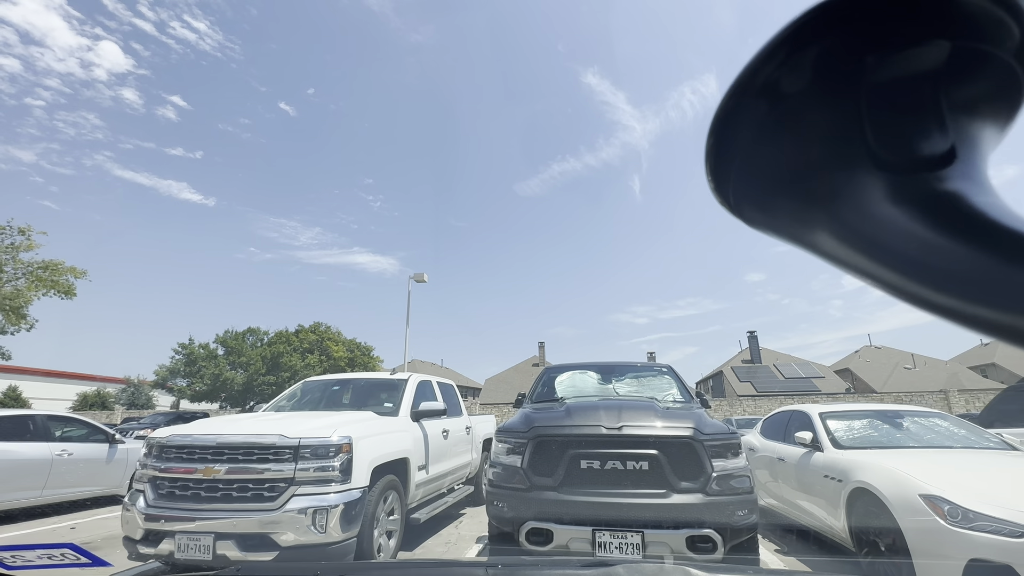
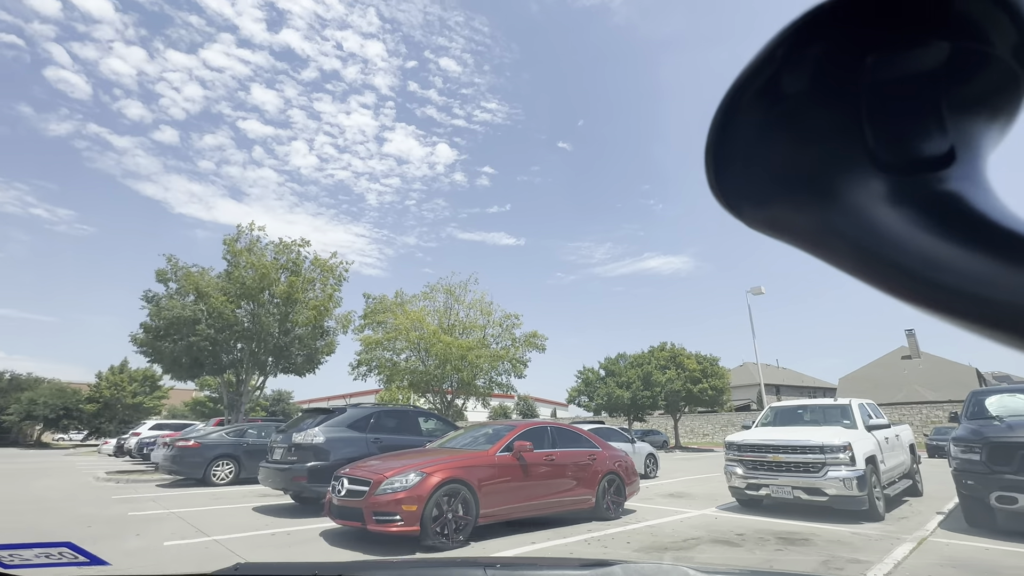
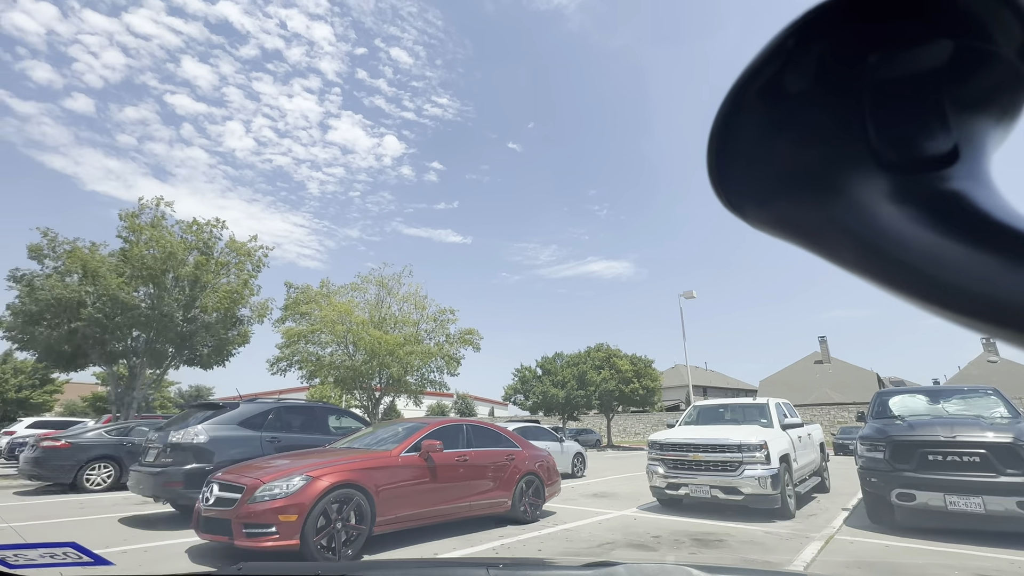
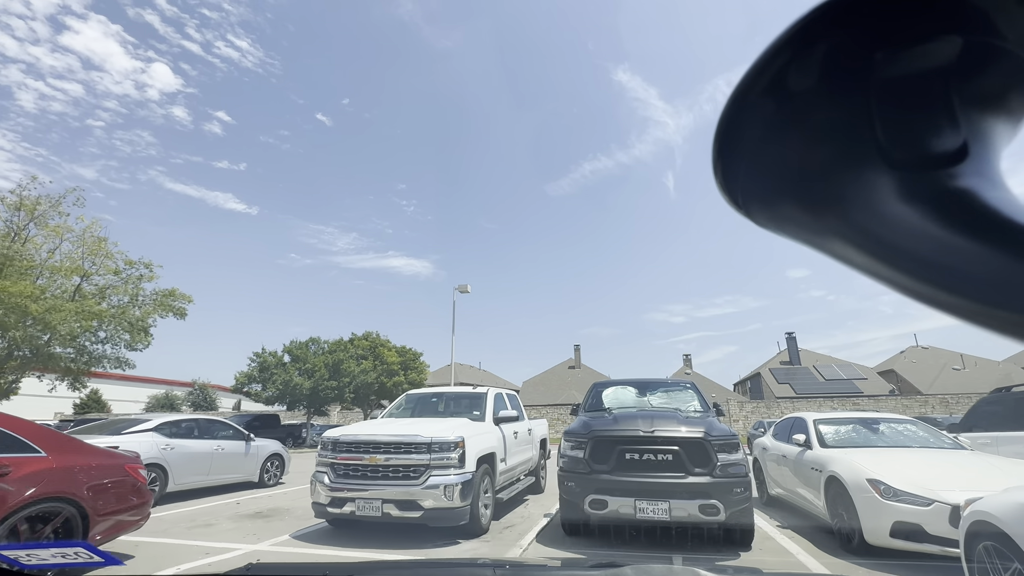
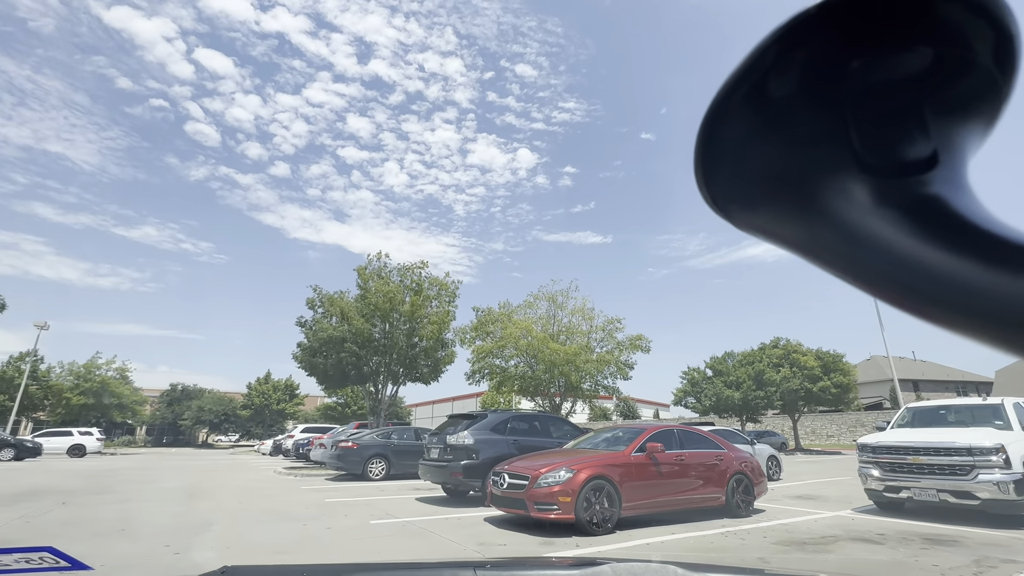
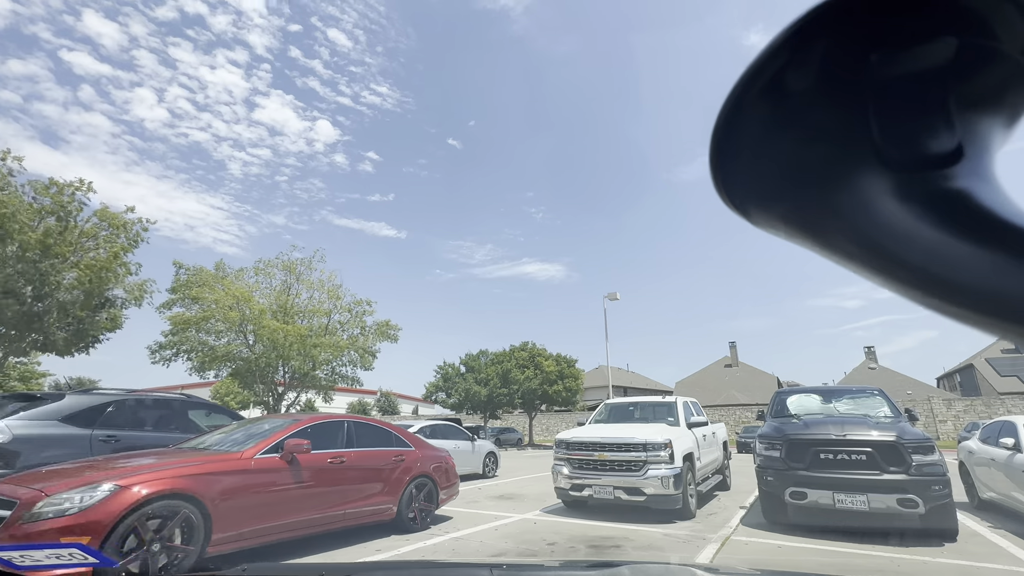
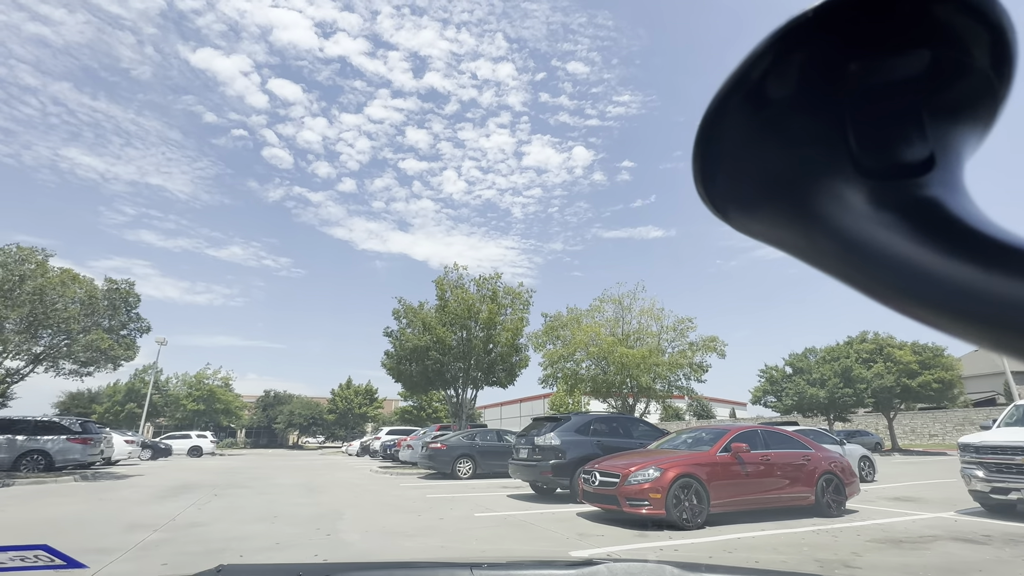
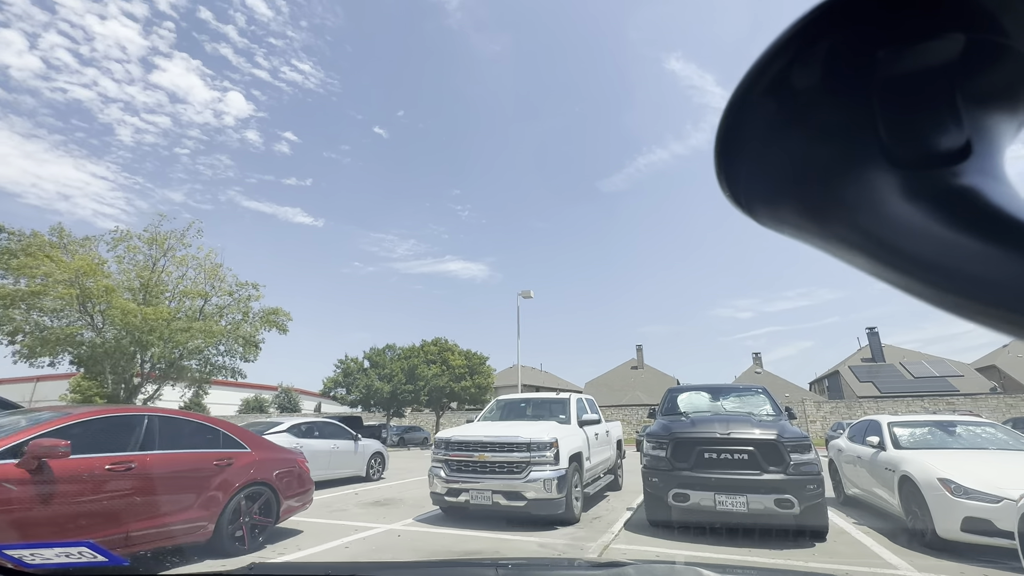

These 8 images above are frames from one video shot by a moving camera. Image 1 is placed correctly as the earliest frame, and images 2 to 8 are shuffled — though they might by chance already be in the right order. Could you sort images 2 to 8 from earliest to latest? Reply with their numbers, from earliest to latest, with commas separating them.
4, 8, 6, 3, 2, 5, 7
